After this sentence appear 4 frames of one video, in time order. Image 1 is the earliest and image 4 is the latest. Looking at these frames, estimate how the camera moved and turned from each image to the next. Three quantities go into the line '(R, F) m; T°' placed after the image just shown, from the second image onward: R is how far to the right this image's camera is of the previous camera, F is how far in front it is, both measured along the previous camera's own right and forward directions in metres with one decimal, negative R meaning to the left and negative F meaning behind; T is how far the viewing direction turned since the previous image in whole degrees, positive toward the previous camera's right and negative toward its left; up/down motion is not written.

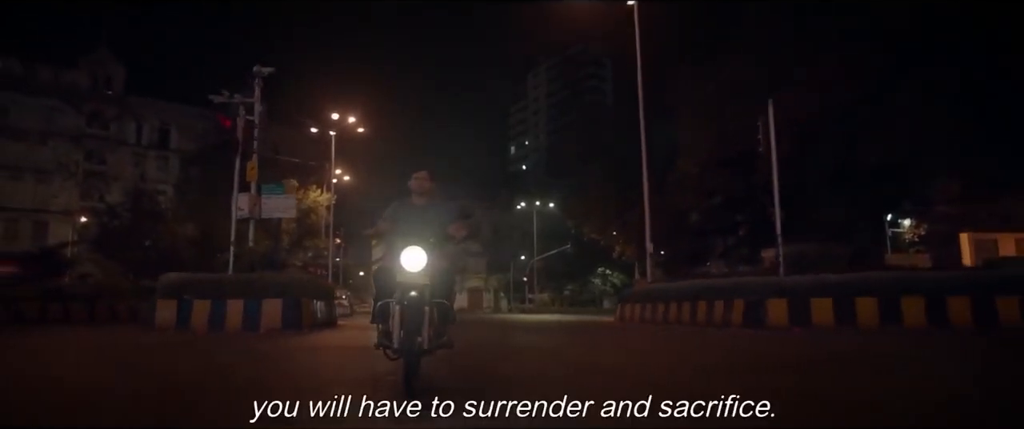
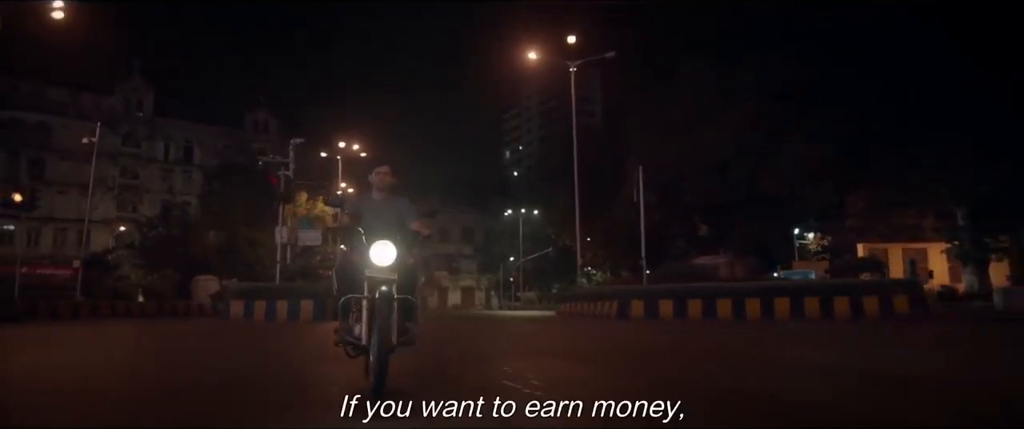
(+0.6, -2.7) m; 0°
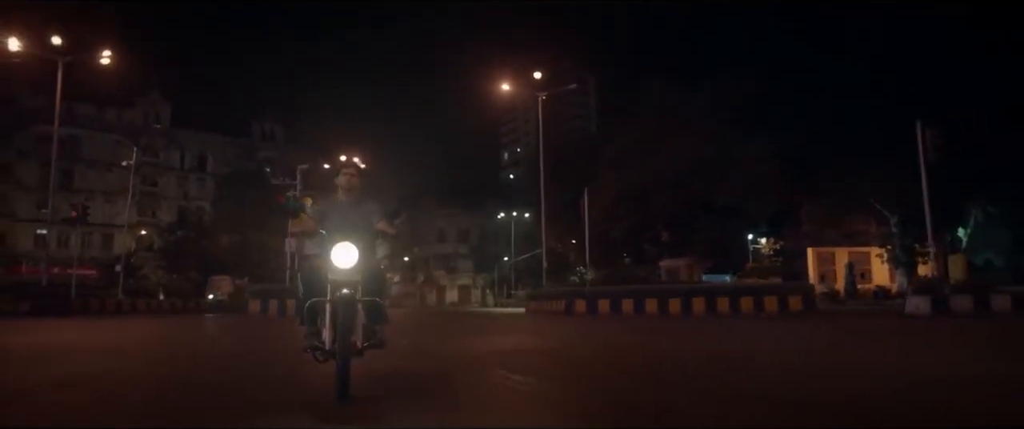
(+0.6, -1.8) m; 0°
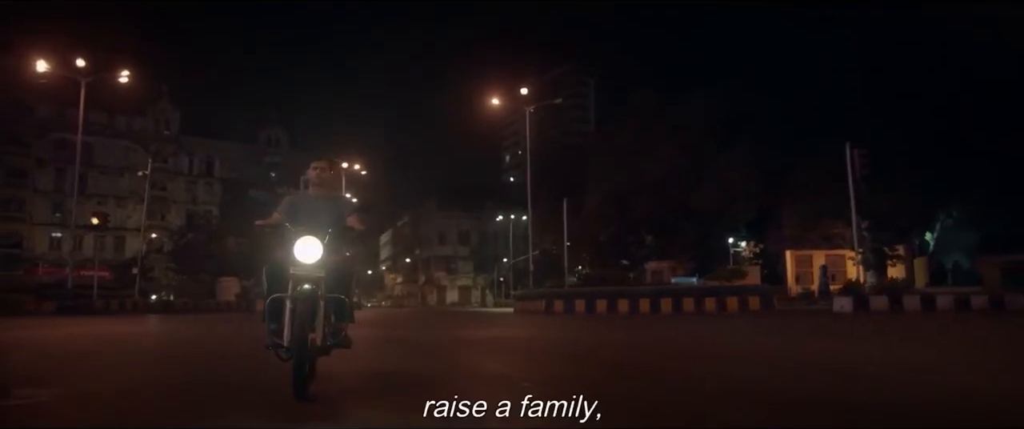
(+0.3, -0.9) m; 0°
